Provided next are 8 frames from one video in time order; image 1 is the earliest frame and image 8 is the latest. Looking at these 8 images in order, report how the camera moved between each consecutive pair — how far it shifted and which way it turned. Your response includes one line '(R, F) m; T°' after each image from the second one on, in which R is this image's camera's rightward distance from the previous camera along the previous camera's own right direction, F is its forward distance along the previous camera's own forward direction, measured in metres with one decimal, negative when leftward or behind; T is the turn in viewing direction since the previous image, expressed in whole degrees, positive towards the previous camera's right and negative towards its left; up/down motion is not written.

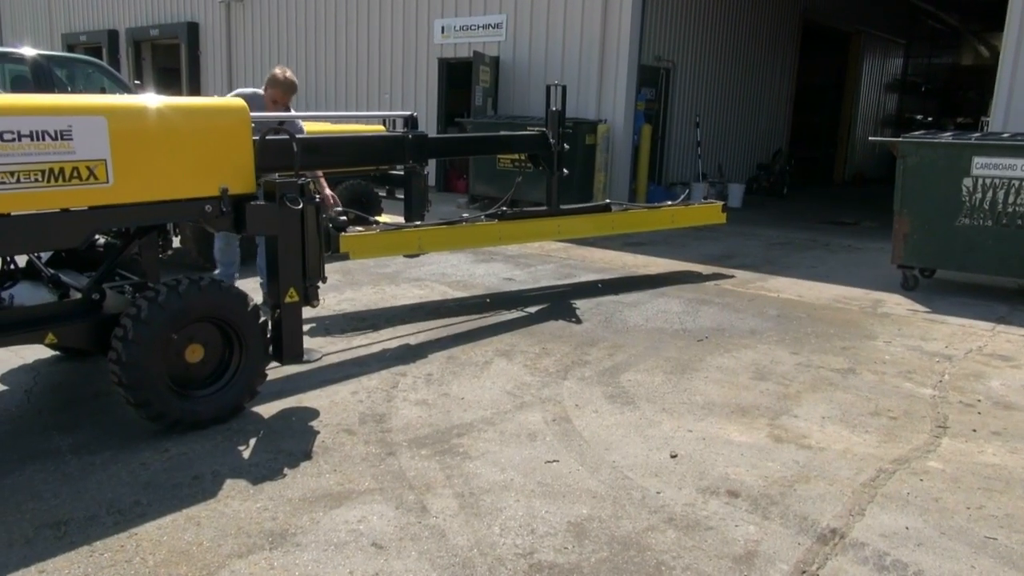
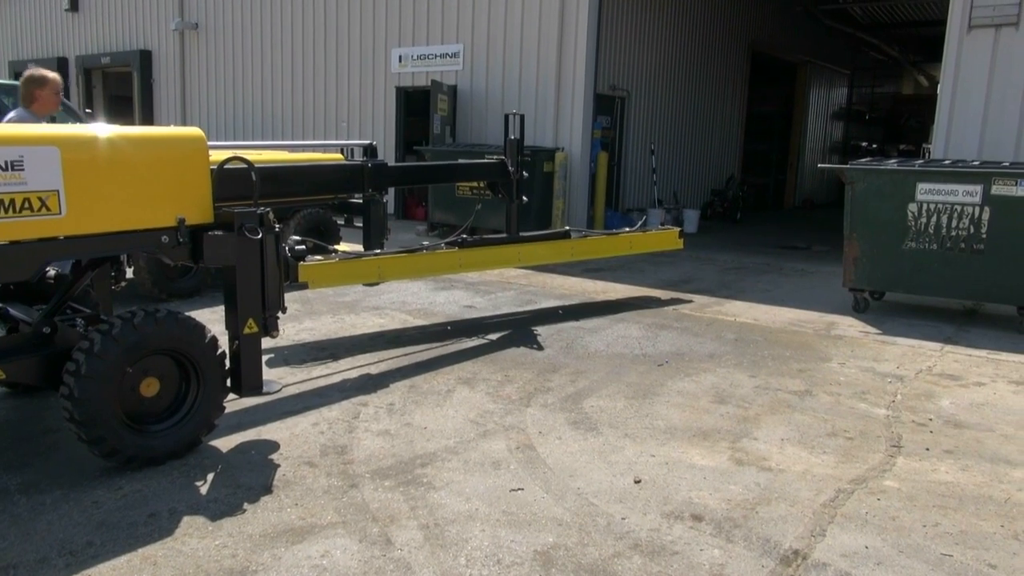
(0.0, 0.0) m; +3°
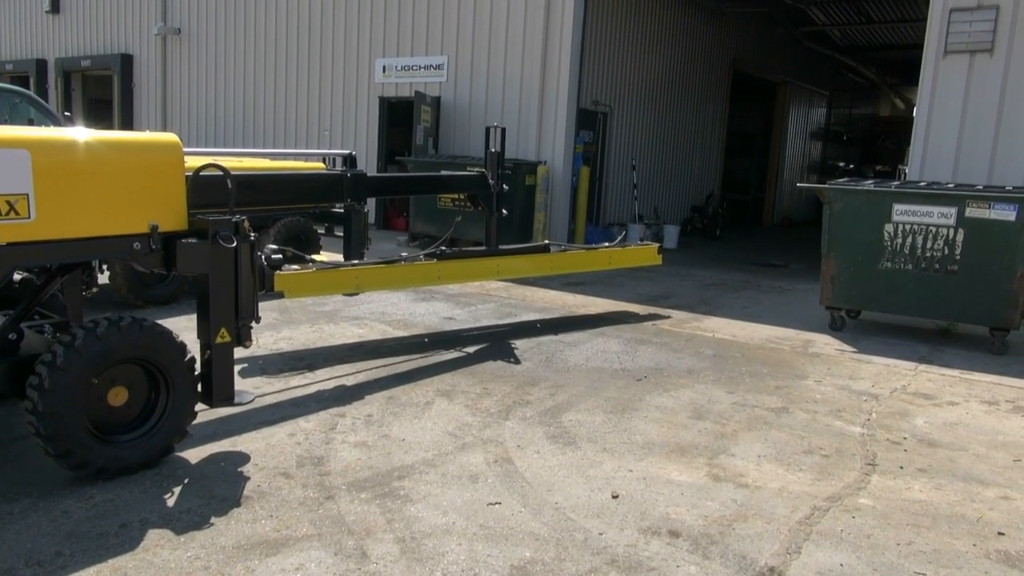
(0.0, 0.0) m; +1°
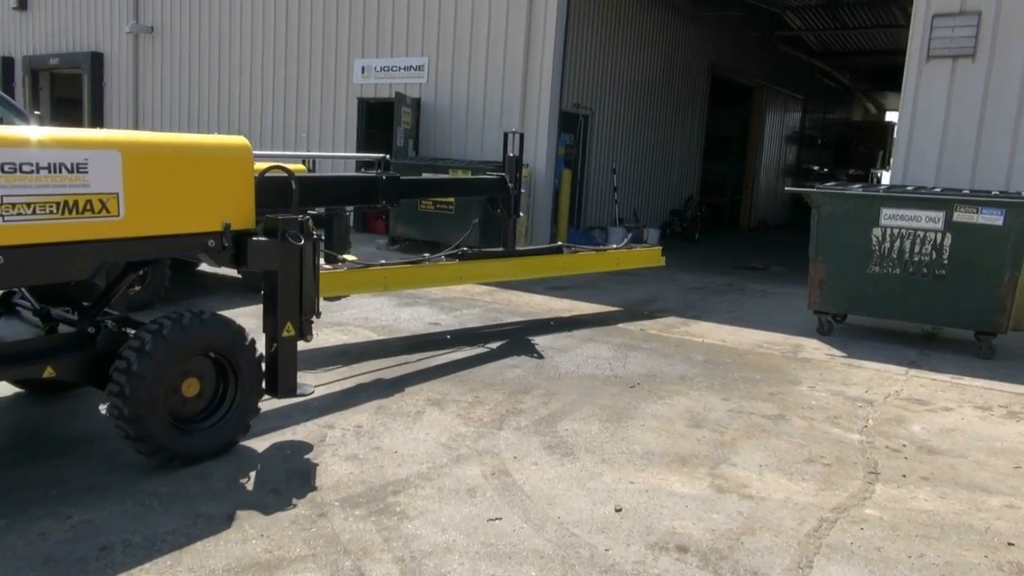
(-0.1, +0.1) m; +2°
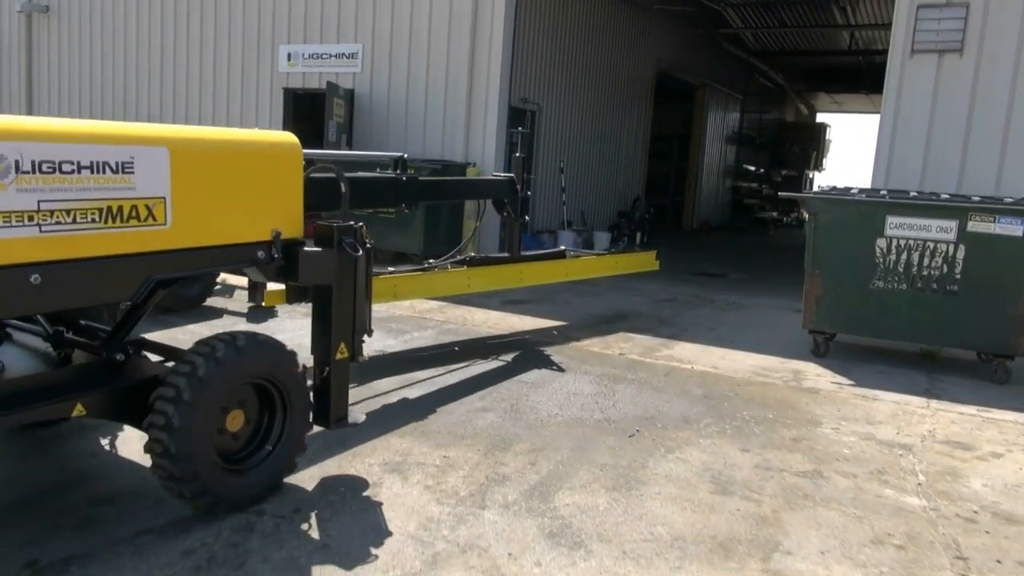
(-0.3, +1.0) m; +5°
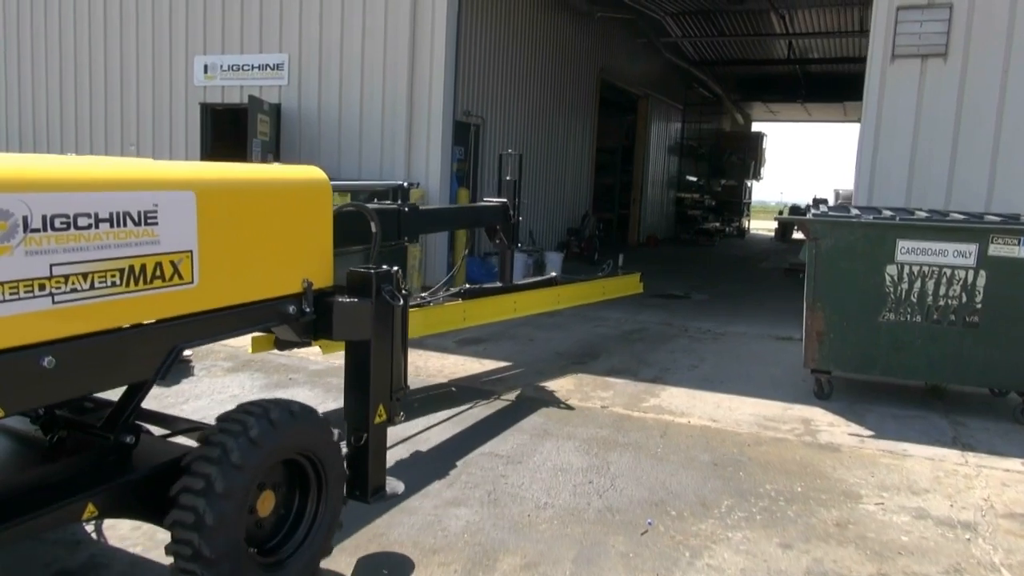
(-0.2, +1.0) m; +5°
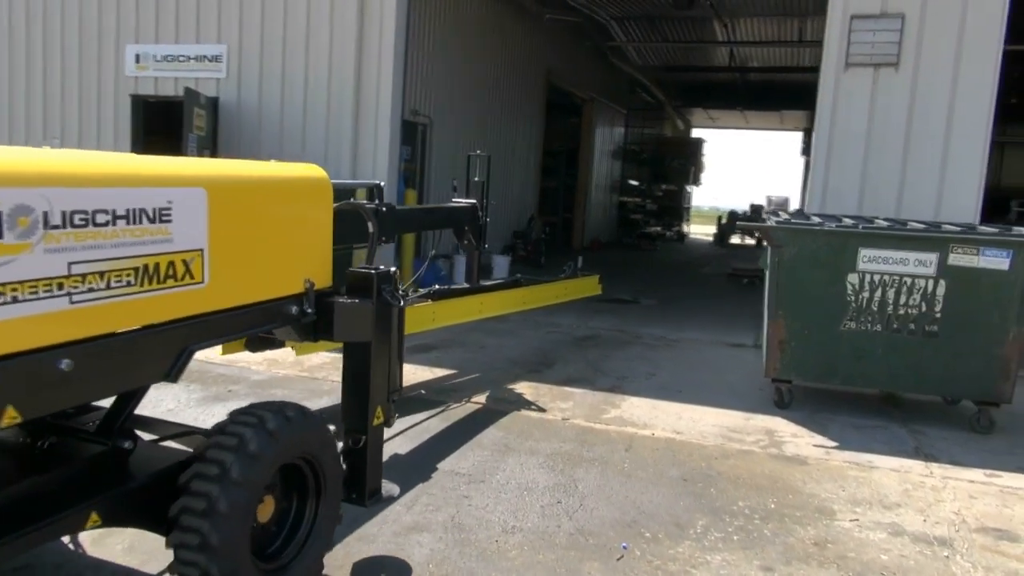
(-0.1, +0.3) m; +4°
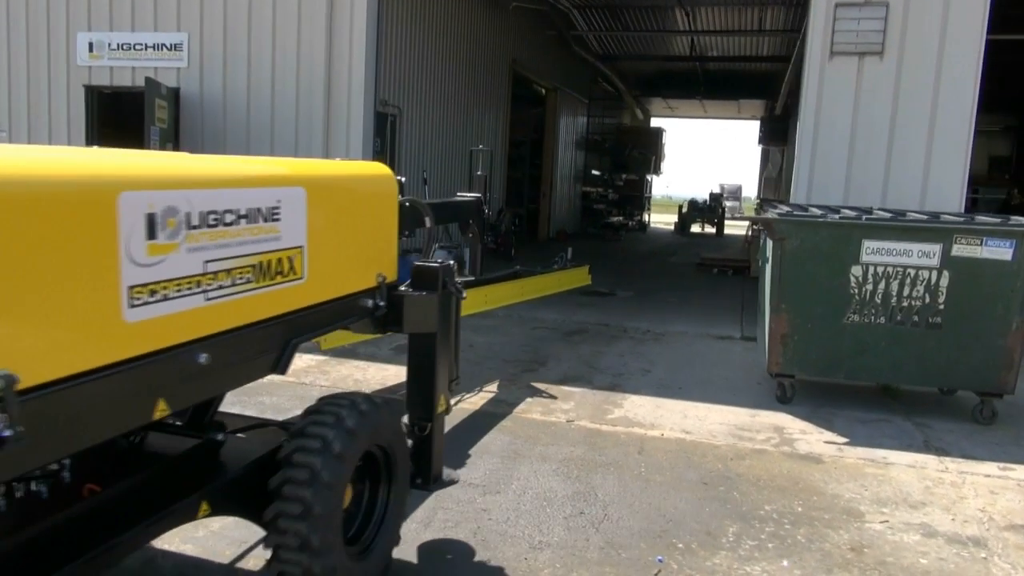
(-0.3, +0.2) m; +3°
